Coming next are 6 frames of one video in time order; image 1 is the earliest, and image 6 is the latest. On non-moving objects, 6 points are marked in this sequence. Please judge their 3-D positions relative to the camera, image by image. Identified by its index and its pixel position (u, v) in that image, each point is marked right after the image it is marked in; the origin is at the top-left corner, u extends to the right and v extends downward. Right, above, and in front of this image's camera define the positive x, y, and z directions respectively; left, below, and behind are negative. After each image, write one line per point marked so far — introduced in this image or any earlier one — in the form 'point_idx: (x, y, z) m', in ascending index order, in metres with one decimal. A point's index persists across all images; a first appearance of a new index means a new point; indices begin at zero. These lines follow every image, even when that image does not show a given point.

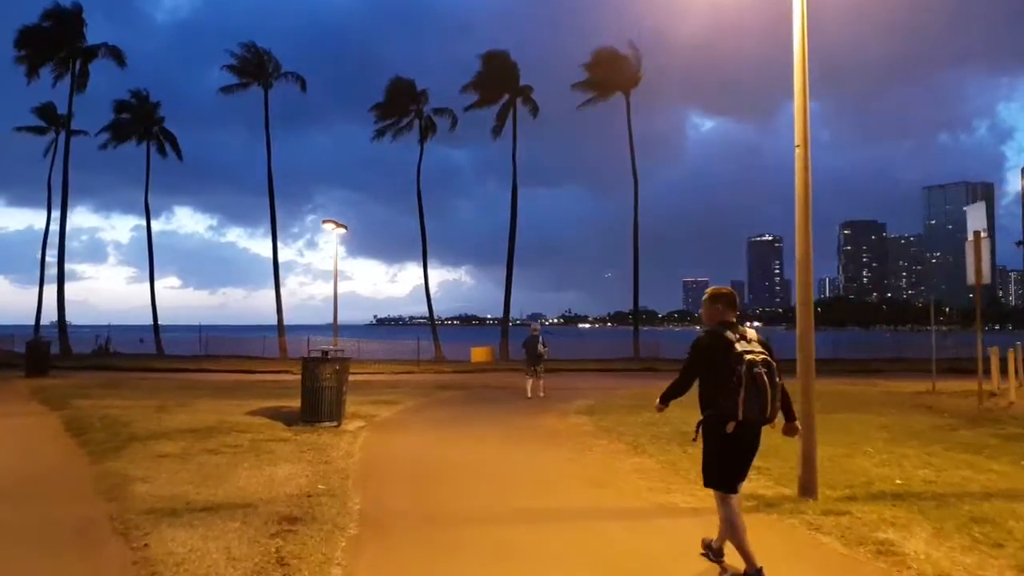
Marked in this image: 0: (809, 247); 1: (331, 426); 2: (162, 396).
0: (+2.8, +0.3, +8.0) m
1: (-3.0, -2.3, +14.2) m
2: (-8.1, -2.5, +19.8) m
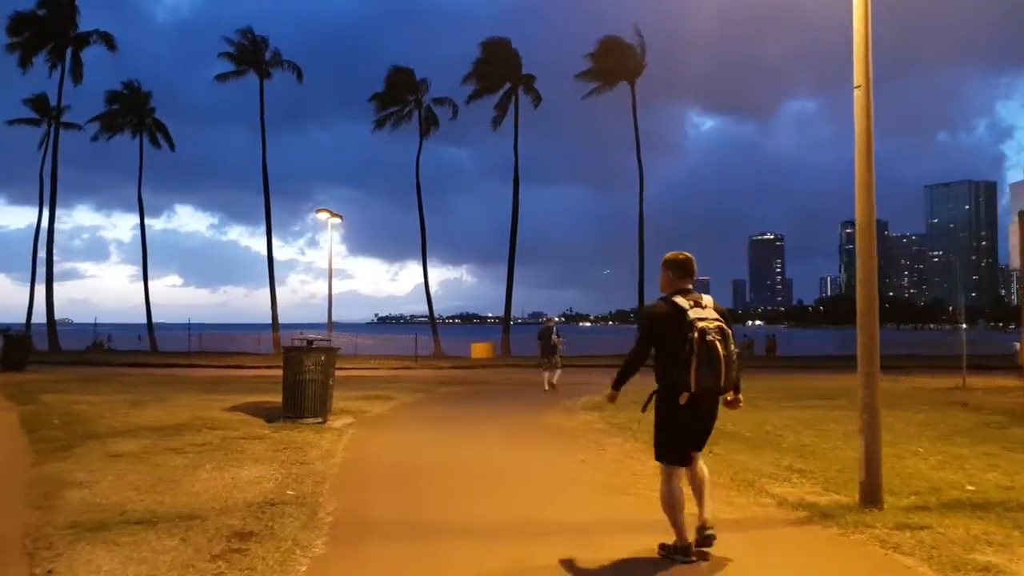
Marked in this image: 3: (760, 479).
0: (+2.8, +0.6, +6.7) m
1: (-3.0, -2.0, +12.9) m
2: (-8.0, -2.2, +18.6) m
3: (+2.4, -1.8, +8.1) m
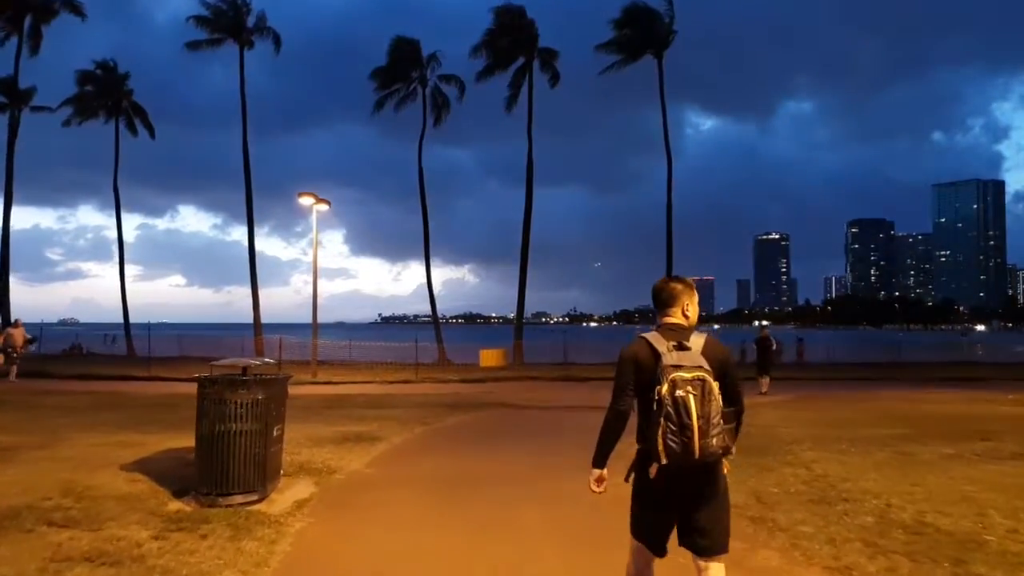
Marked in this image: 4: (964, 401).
0: (+3.3, +0.6, +1.7) m
1: (-2.5, -2.0, +7.9) m
2: (-7.5, -2.2, +13.6) m
3: (+2.8, -1.8, +3.2) m
4: (+10.4, -2.6, +19.9) m
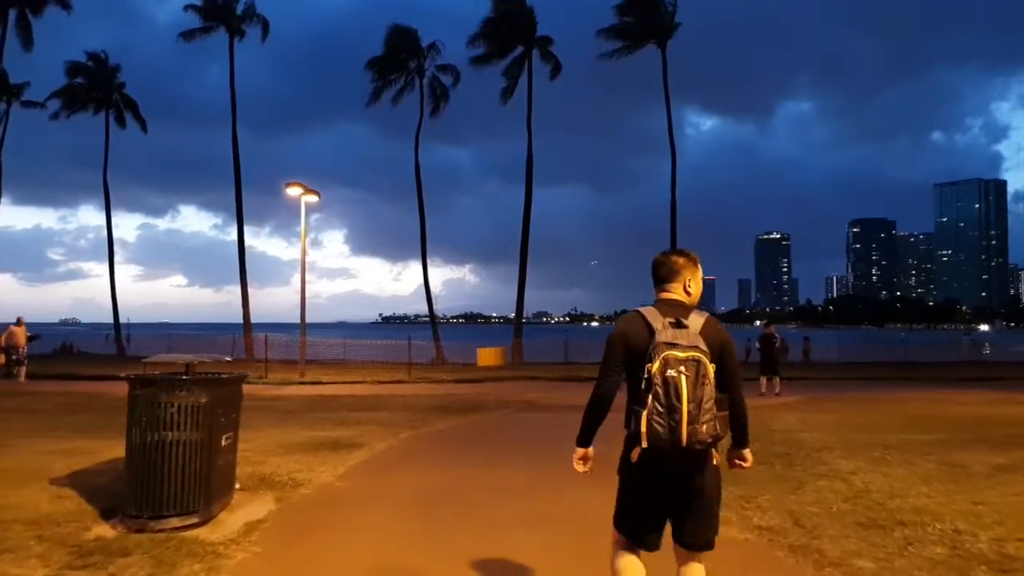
0: (+3.2, +0.8, +0.4) m
1: (-2.5, -1.9, +6.6) m
2: (-7.6, -2.0, +12.3) m
3: (+2.8, -1.6, +1.8) m
4: (+10.3, -2.5, +18.6) m
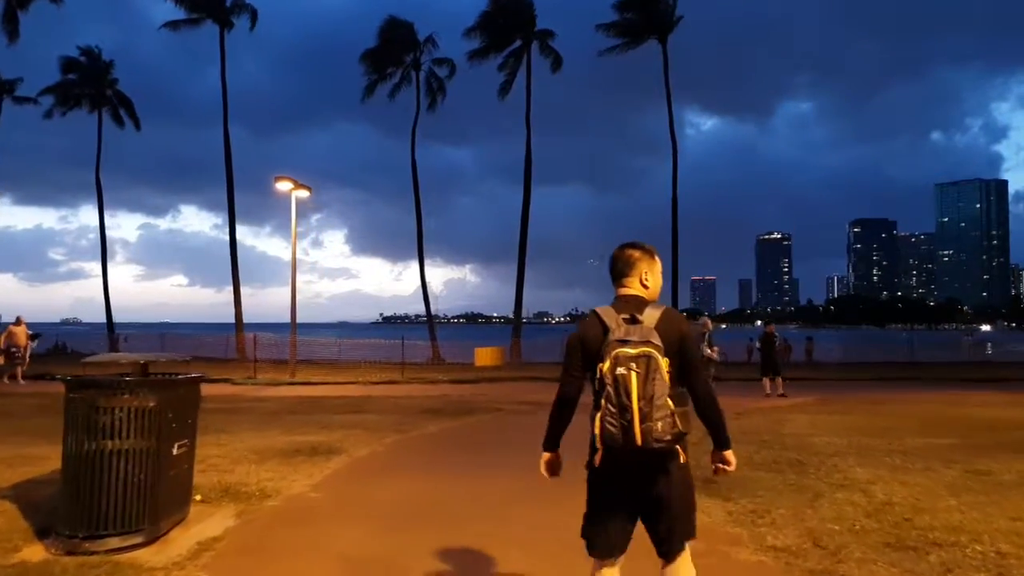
0: (+3.1, +0.8, -0.4) m
1: (-2.7, -1.8, +5.9) m
2: (-7.7, -2.0, +11.6) m
3: (+2.7, -1.6, +1.1) m
4: (+10.2, -2.4, +17.8) m
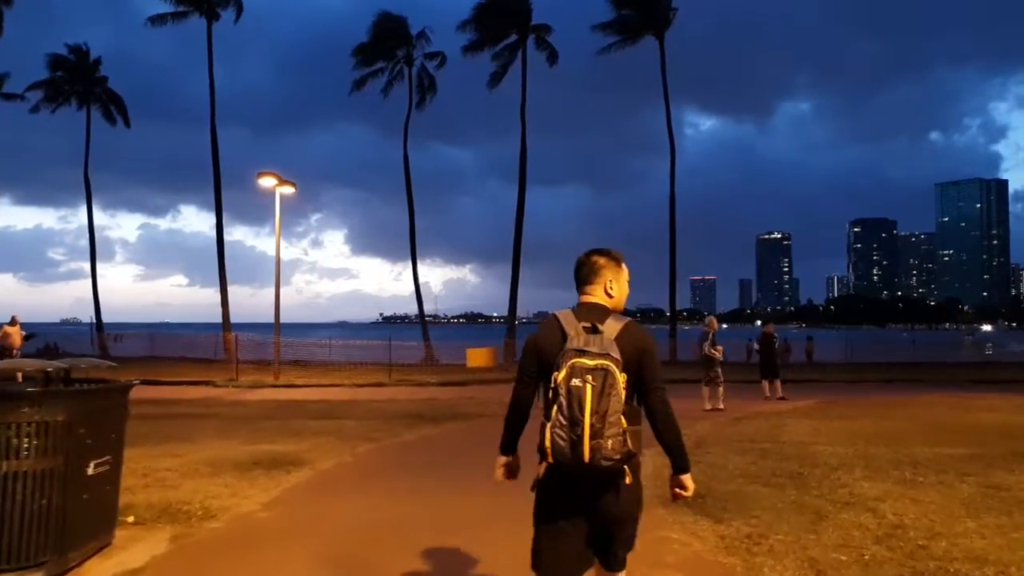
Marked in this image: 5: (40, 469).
0: (+2.8, +0.9, -1.1) m
1: (-2.9, -1.8, +5.1) m
2: (-7.9, -1.9, +10.8) m
3: (+2.4, -1.5, +0.3) m
4: (+10.0, -2.4, +17.0) m
5: (-2.8, -1.1, +5.3) m
